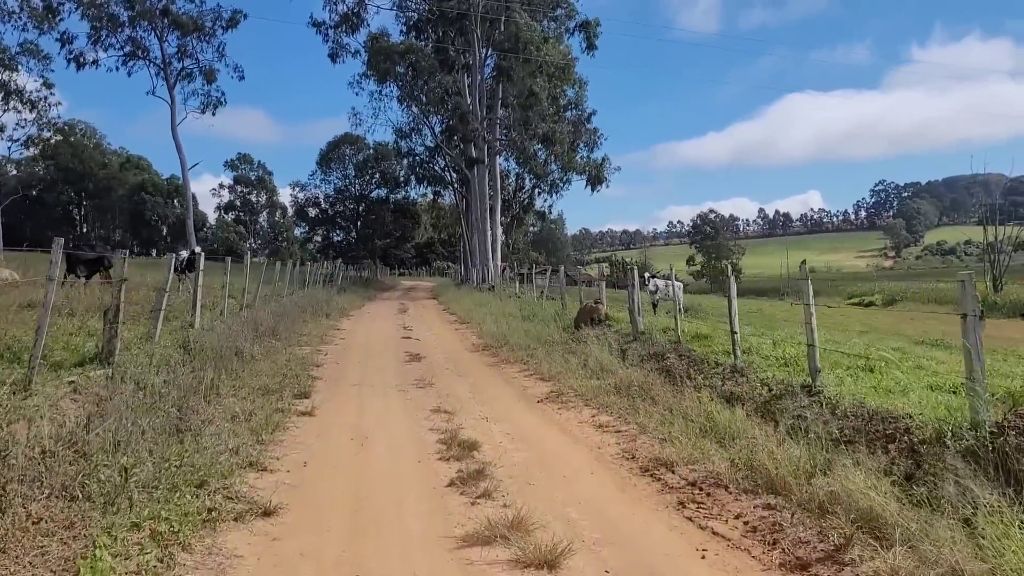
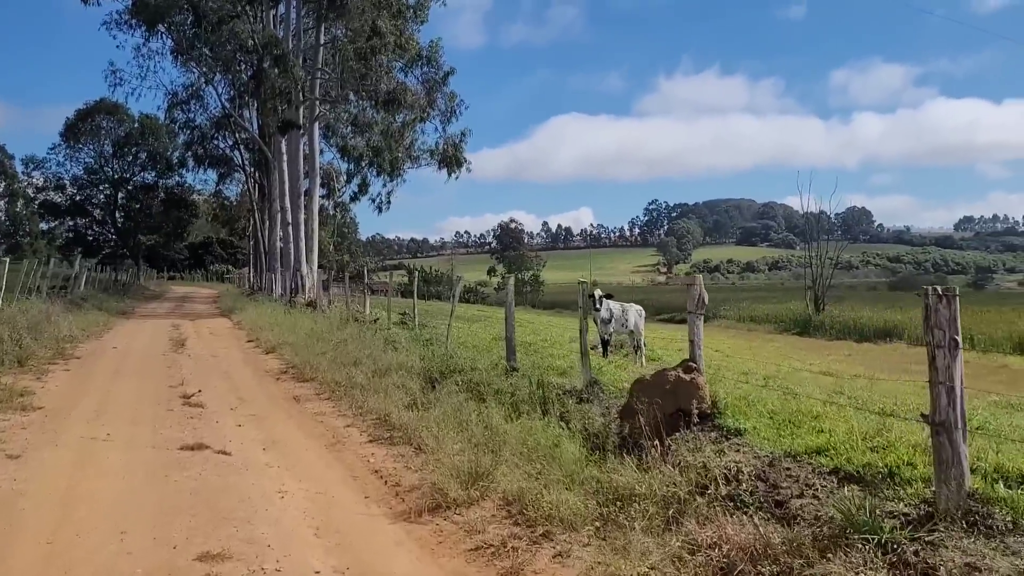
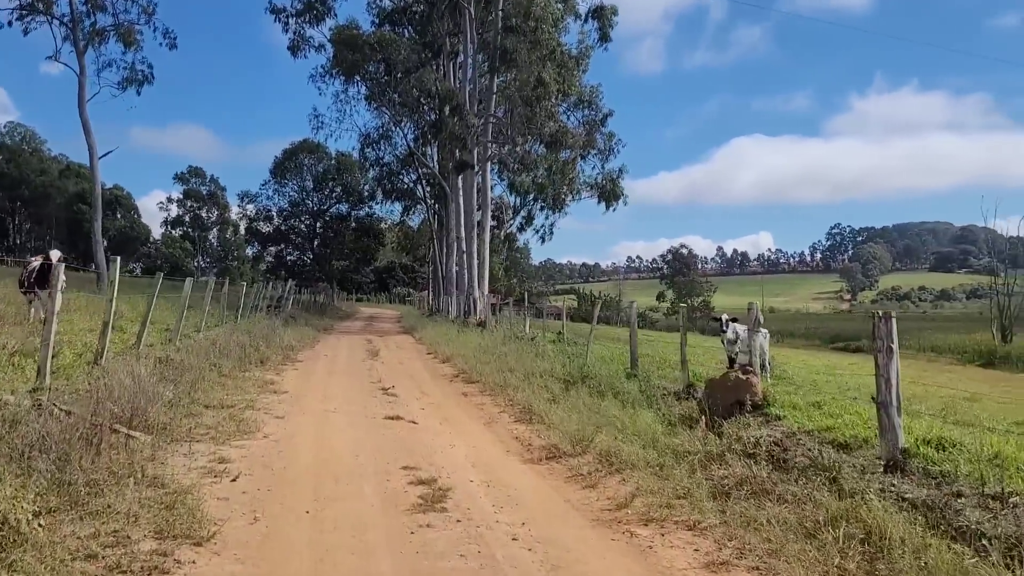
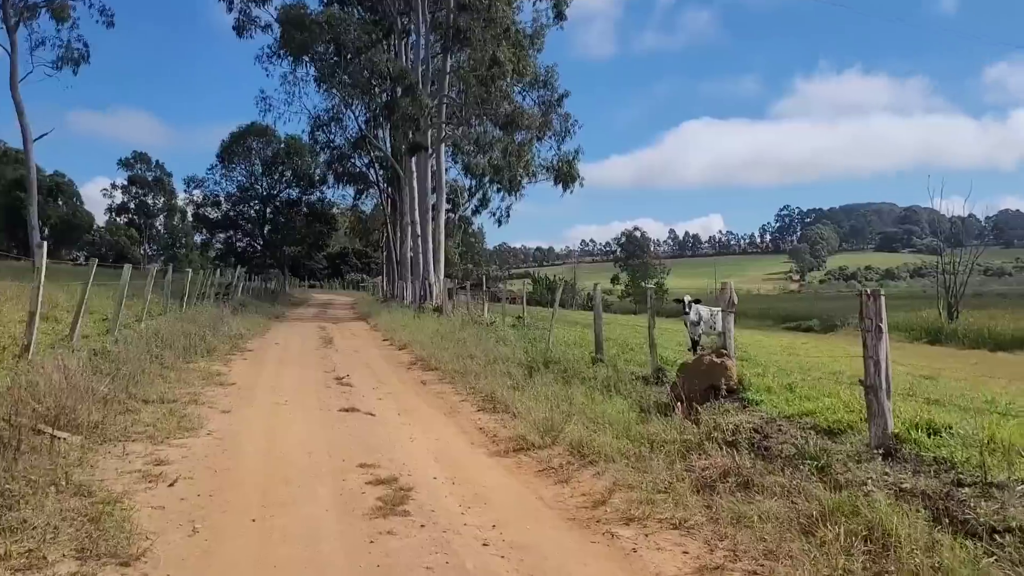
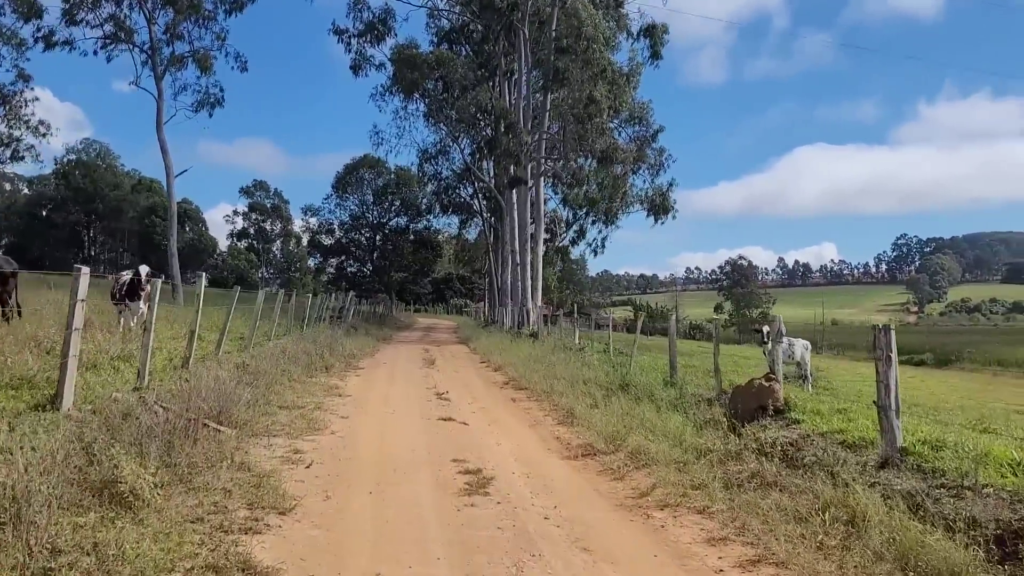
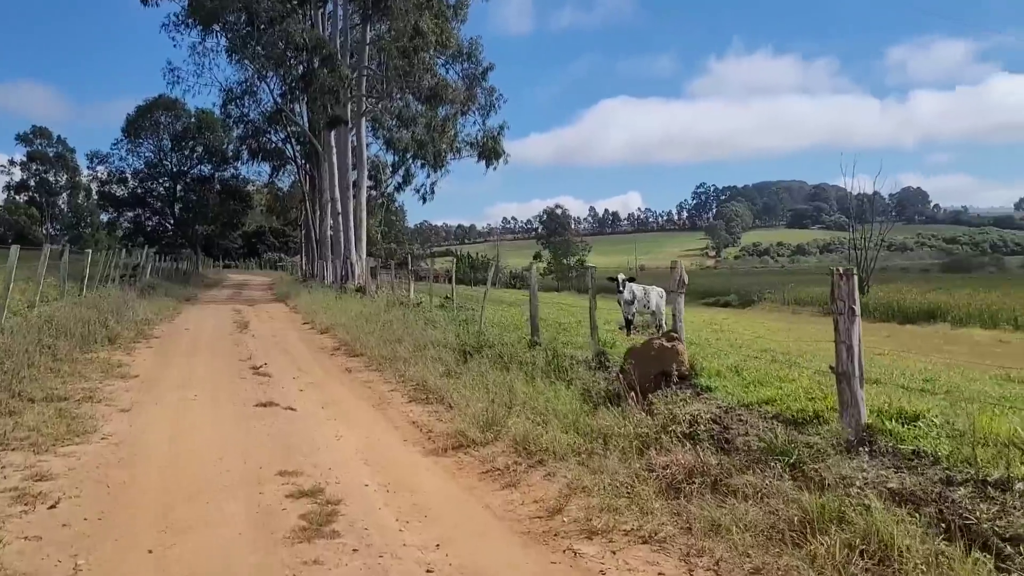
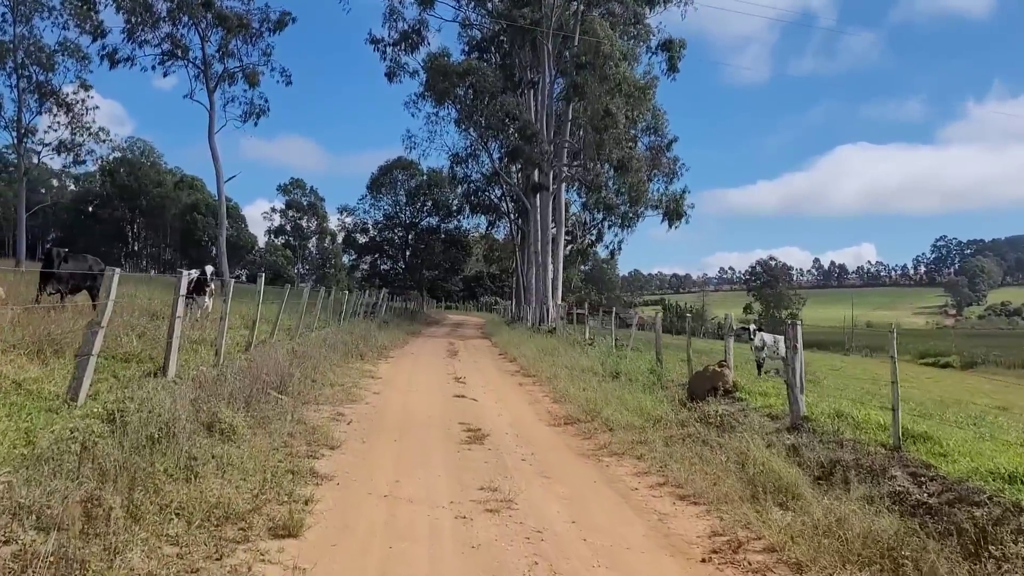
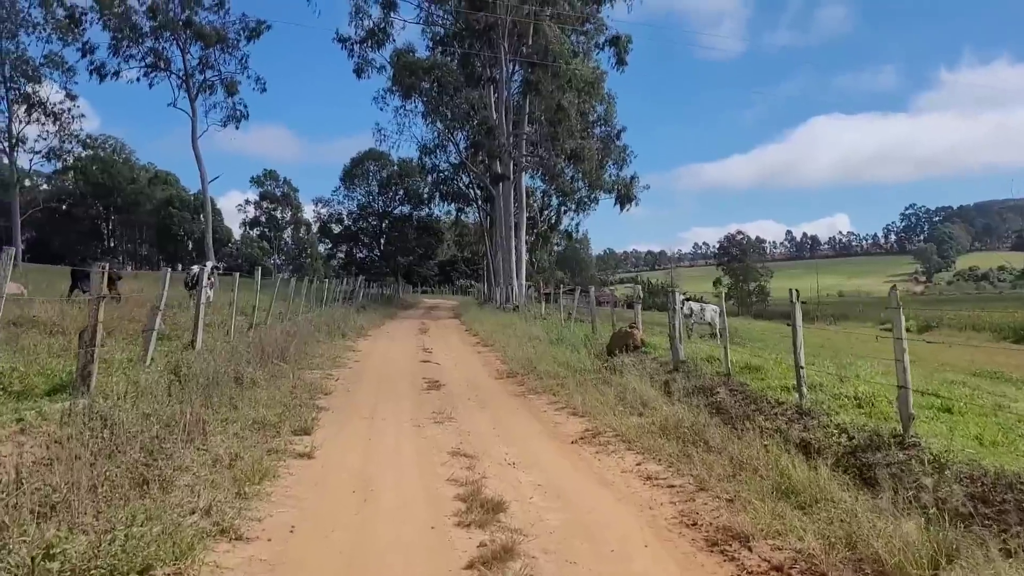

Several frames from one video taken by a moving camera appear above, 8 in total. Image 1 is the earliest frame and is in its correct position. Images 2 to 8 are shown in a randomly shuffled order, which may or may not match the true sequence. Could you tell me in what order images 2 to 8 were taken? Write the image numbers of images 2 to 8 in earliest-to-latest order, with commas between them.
8, 7, 5, 3, 4, 6, 2
